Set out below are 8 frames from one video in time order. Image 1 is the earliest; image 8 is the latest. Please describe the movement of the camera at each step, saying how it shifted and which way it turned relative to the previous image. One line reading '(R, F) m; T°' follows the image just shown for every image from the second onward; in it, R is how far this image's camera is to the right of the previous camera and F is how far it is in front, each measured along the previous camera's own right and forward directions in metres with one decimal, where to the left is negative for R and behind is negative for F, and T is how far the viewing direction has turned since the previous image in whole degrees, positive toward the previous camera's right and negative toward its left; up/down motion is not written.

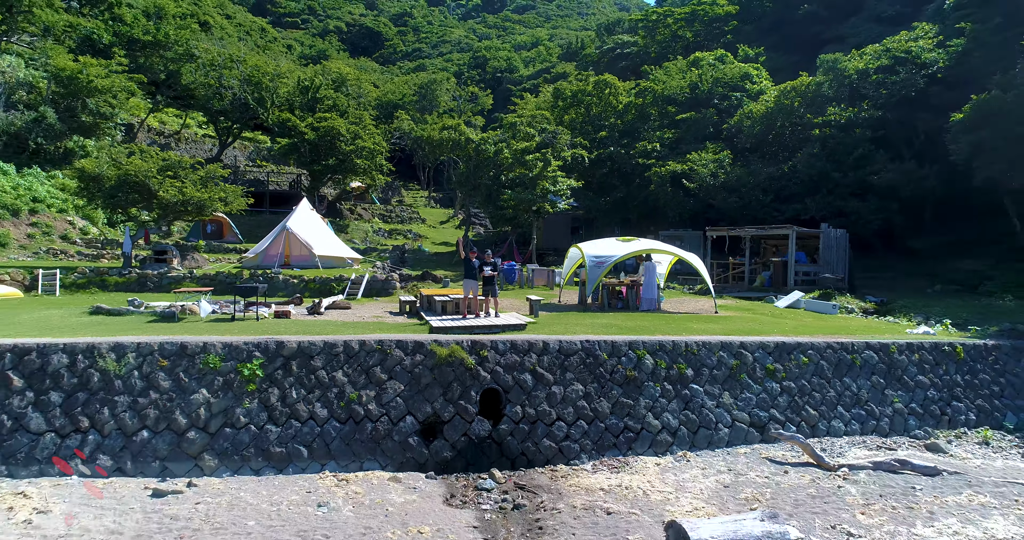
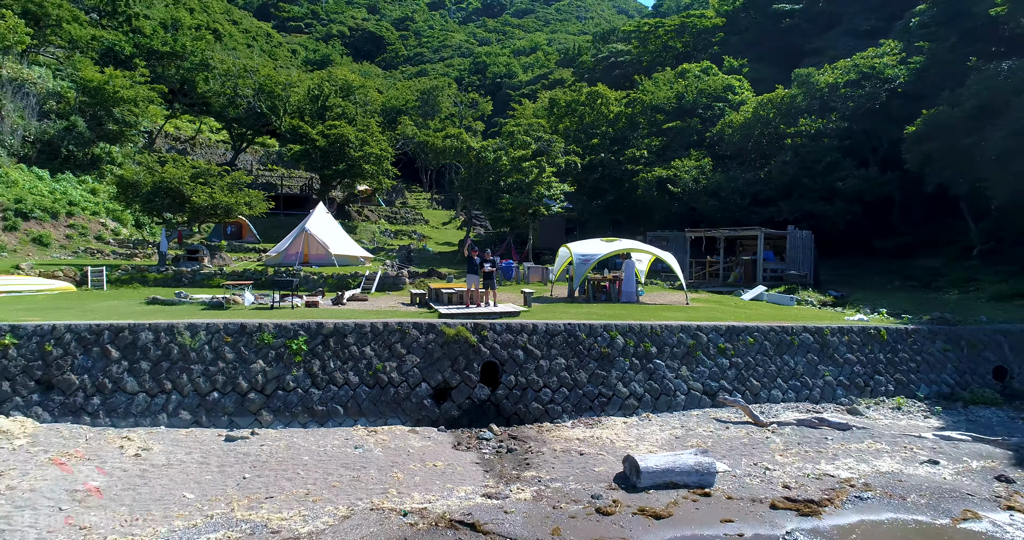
(+0.1, -1.7) m; 0°
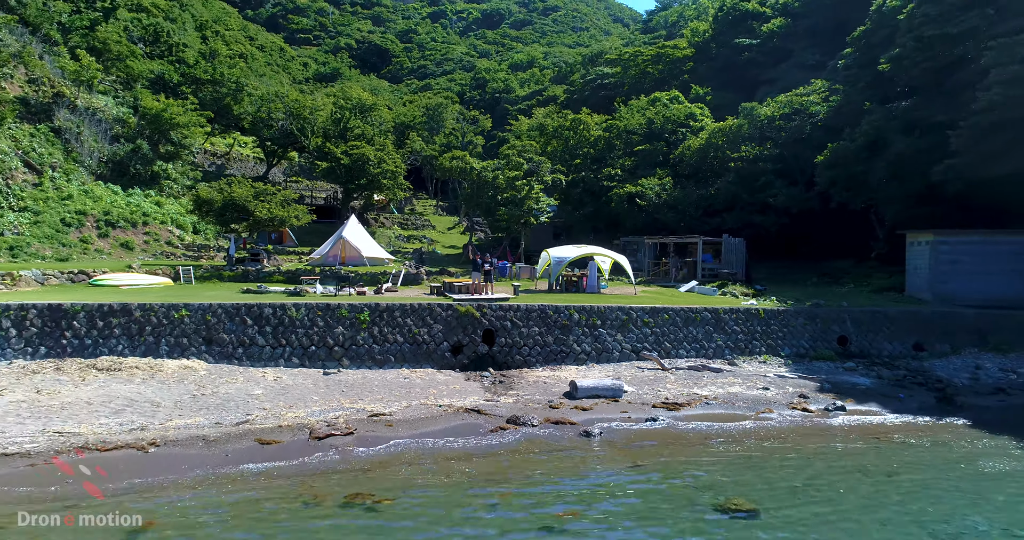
(+0.2, -4.6) m; 0°
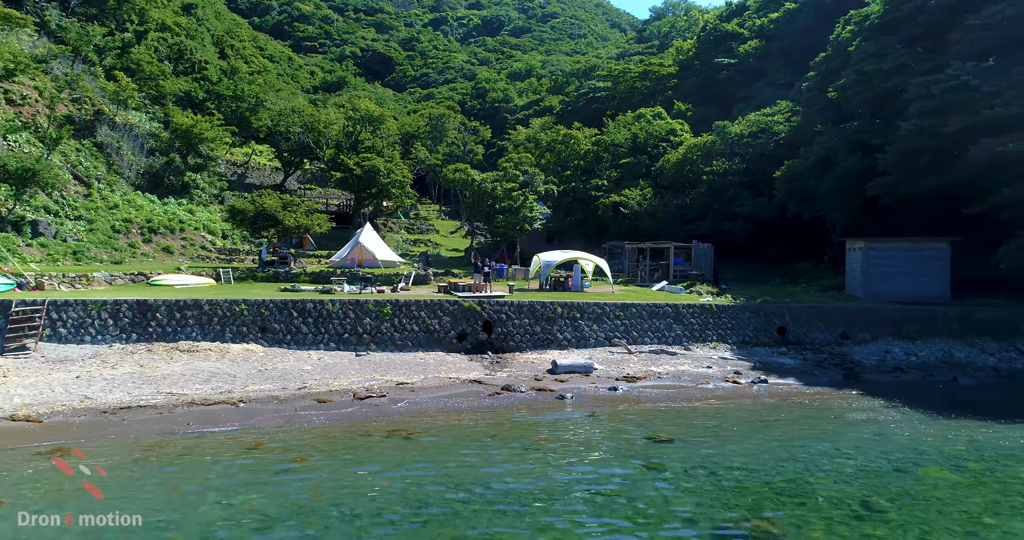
(+0.1, -3.1) m; 0°
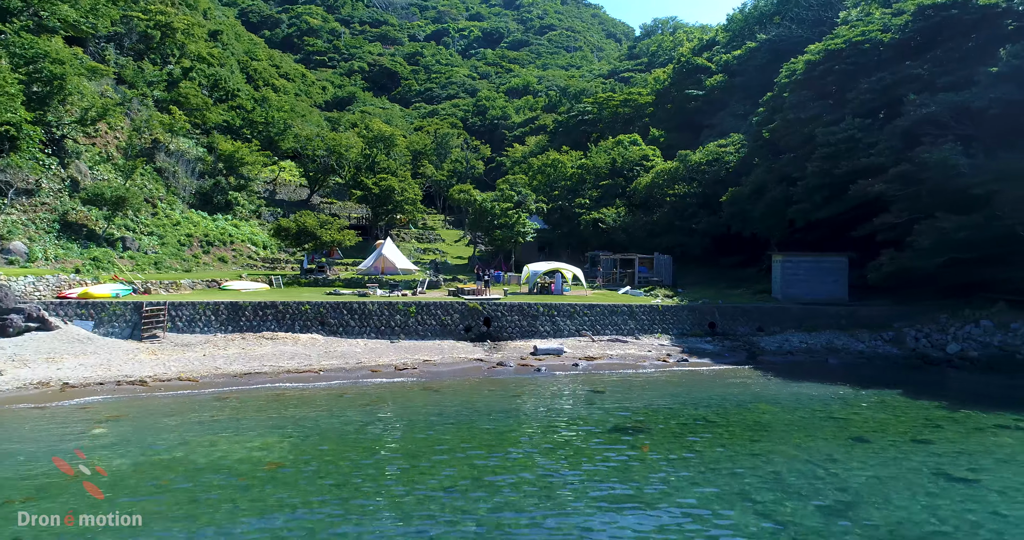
(+0.2, -5.6) m; 0°
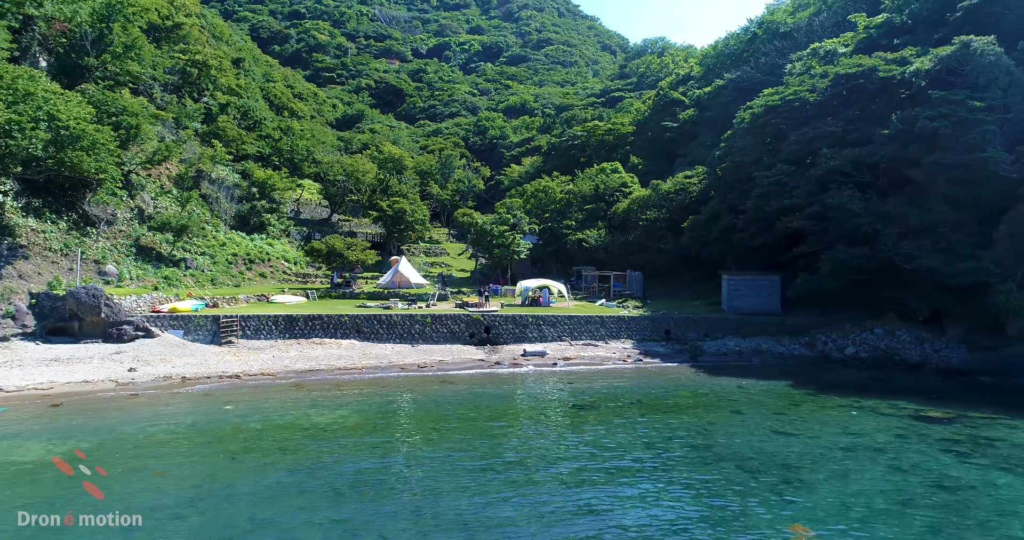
(+0.2, -5.8) m; 0°
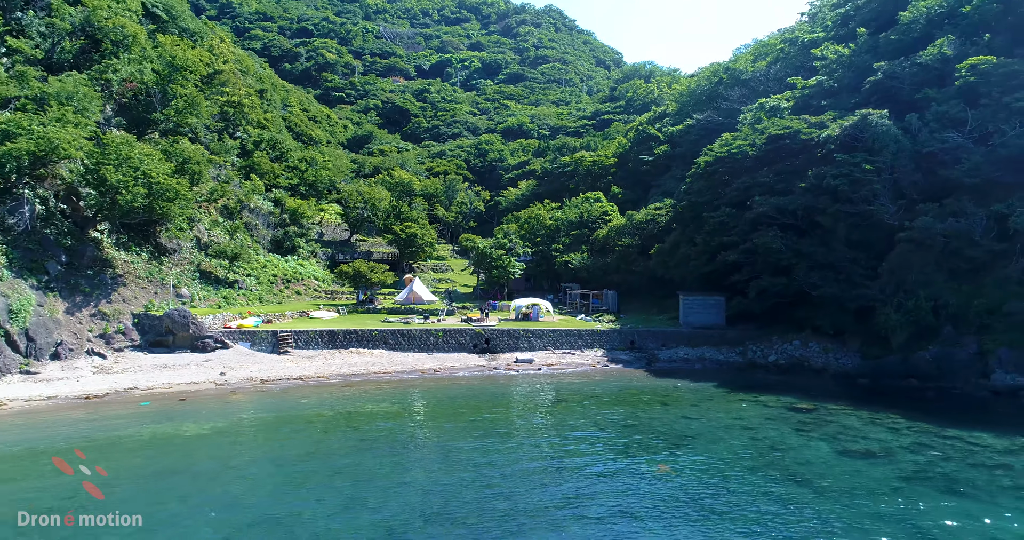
(+0.2, -7.2) m; 0°
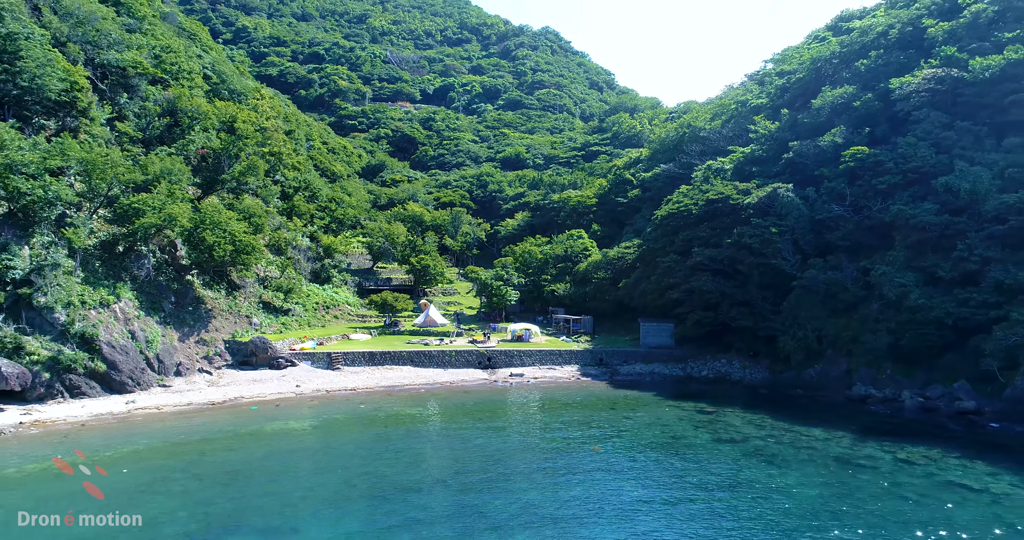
(+0.2, -10.8) m; 0°
